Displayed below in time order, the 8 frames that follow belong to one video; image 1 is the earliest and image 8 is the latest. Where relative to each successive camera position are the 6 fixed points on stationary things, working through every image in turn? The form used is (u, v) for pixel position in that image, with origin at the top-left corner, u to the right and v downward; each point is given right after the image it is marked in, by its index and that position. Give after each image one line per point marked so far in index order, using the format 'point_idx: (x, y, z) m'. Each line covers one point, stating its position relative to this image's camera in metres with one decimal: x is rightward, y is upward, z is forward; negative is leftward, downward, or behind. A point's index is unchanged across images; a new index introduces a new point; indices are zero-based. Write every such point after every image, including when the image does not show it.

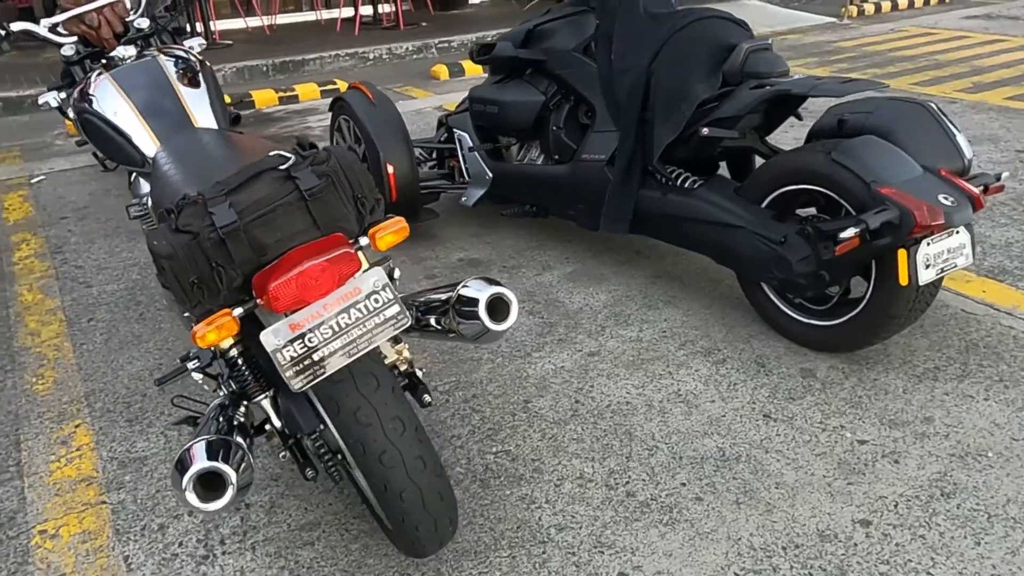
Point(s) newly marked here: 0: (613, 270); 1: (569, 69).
0: (+0.5, +0.1, +3.9) m
1: (+0.3, +1.1, +3.7) m
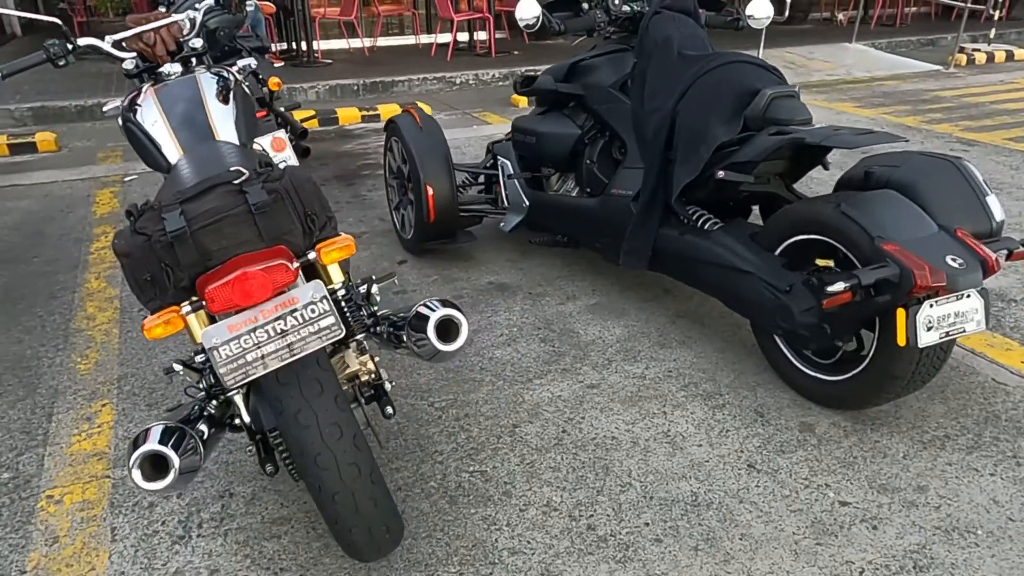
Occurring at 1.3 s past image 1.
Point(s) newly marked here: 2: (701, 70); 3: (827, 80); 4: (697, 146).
0: (+0.6, -0.1, +3.9) m
1: (+0.5, +0.9, +3.8) m
2: (+0.8, +0.9, +3.2) m
3: (+4.2, +2.8, +10.2) m
4: (+0.8, +0.6, +3.1) m
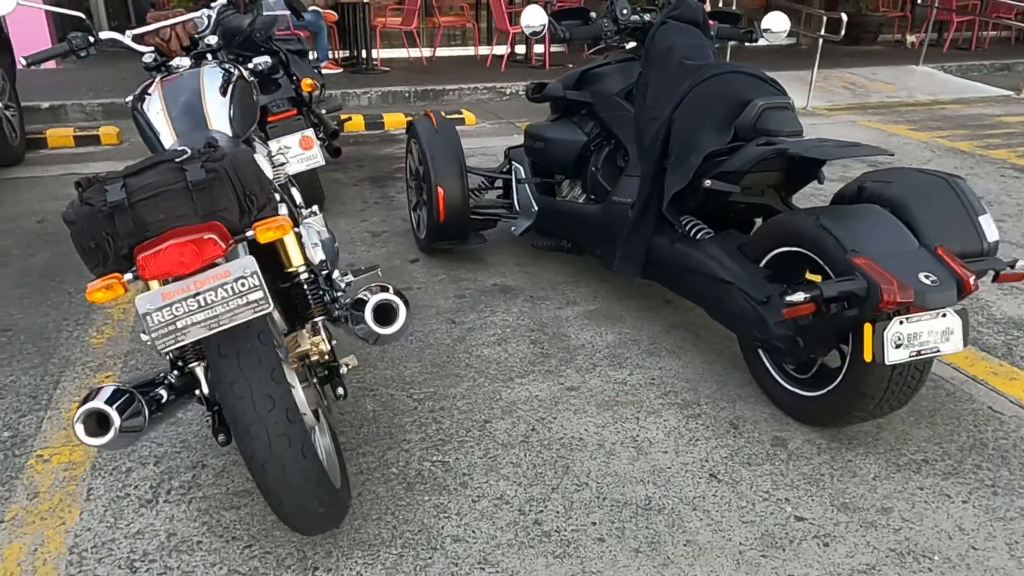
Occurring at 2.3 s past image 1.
0: (+0.6, -0.1, +3.9) m
1: (+0.5, +0.9, +3.8) m
2: (+0.8, +0.9, +3.2) m
3: (+4.9, +2.4, +10.0) m
4: (+0.7, +0.5, +3.2) m
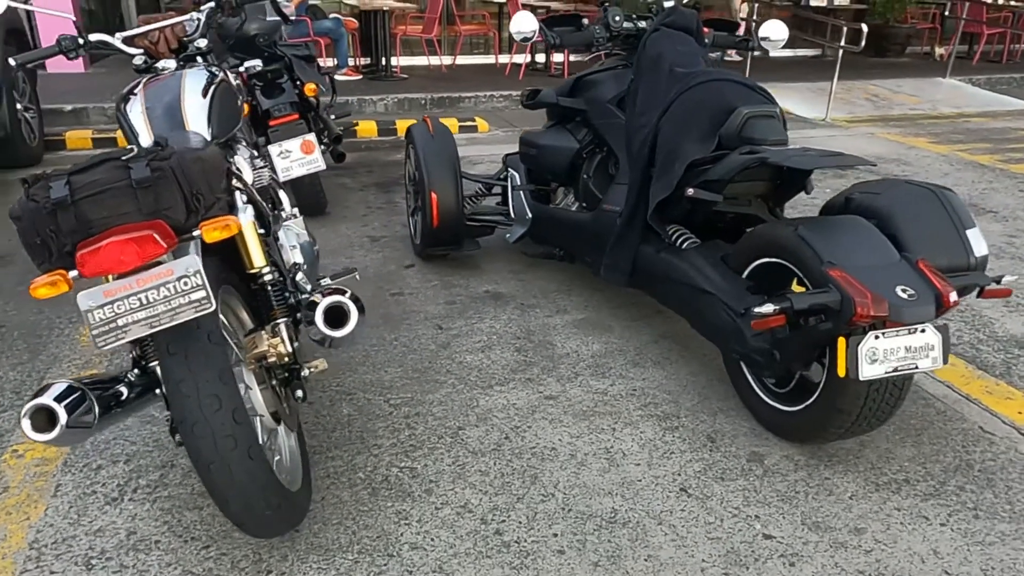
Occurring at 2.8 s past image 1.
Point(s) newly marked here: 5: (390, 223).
0: (+0.6, -0.2, +3.8) m
1: (+0.4, +0.8, +3.8) m
2: (+0.7, +0.8, +3.2) m
3: (+5.1, +2.2, +9.8) m
4: (+0.7, +0.5, +3.1) m
5: (-0.9, +0.5, +5.4) m
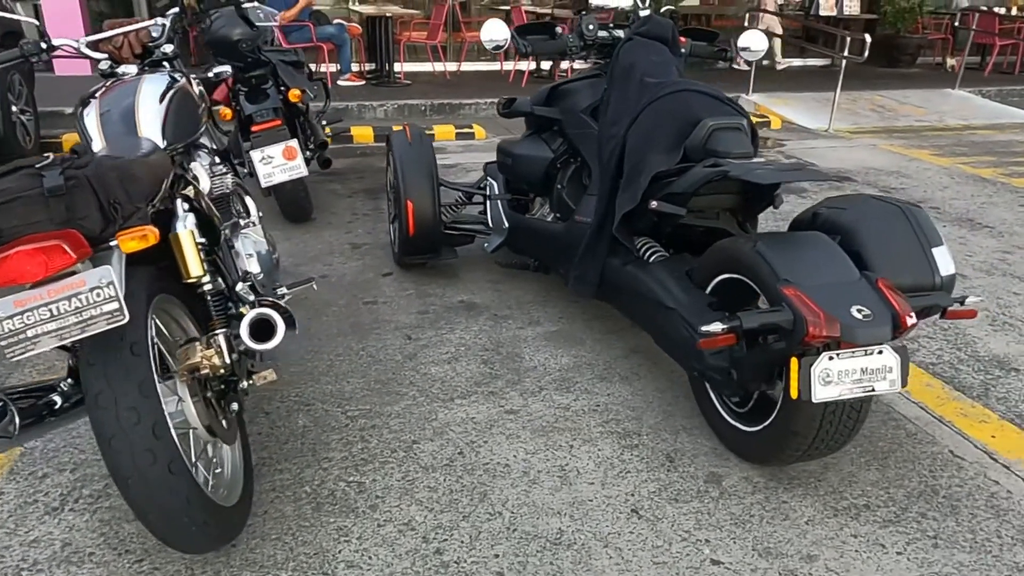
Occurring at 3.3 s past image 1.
0: (+0.4, -0.2, +3.8) m
1: (+0.3, +0.8, +3.7) m
2: (+0.6, +0.8, +3.1) m
3: (+5.1, +2.0, +9.6) m
4: (+0.5, +0.5, +3.0) m
5: (-1.0, +0.4, +5.4) m
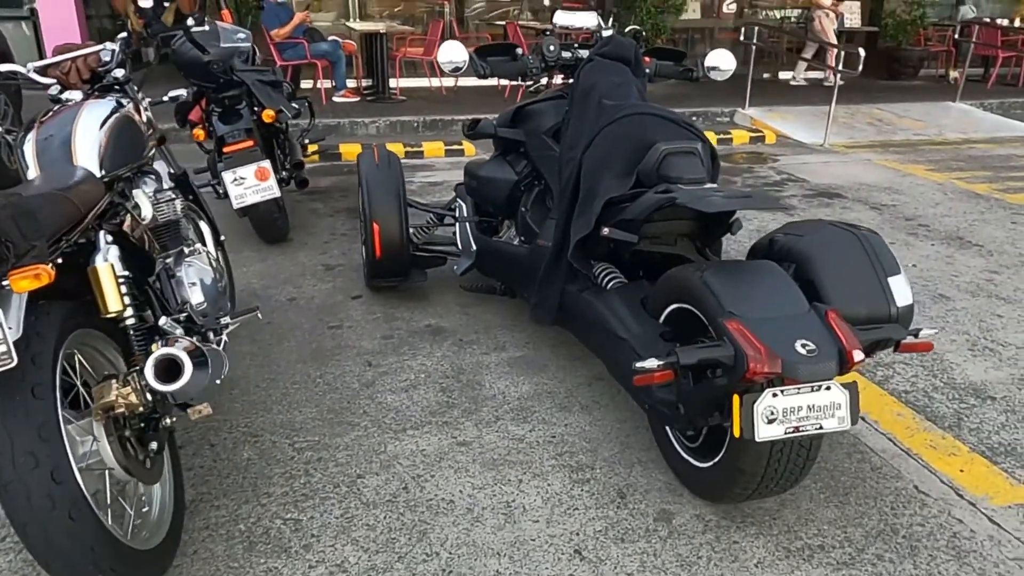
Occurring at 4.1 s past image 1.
0: (+0.2, -0.4, +3.7) m
1: (+0.1, +0.6, +3.6) m
2: (+0.4, +0.7, +3.1) m
3: (+5.0, +1.8, +9.5) m
4: (+0.3, +0.3, +3.0) m
5: (-1.1, +0.3, +5.3) m
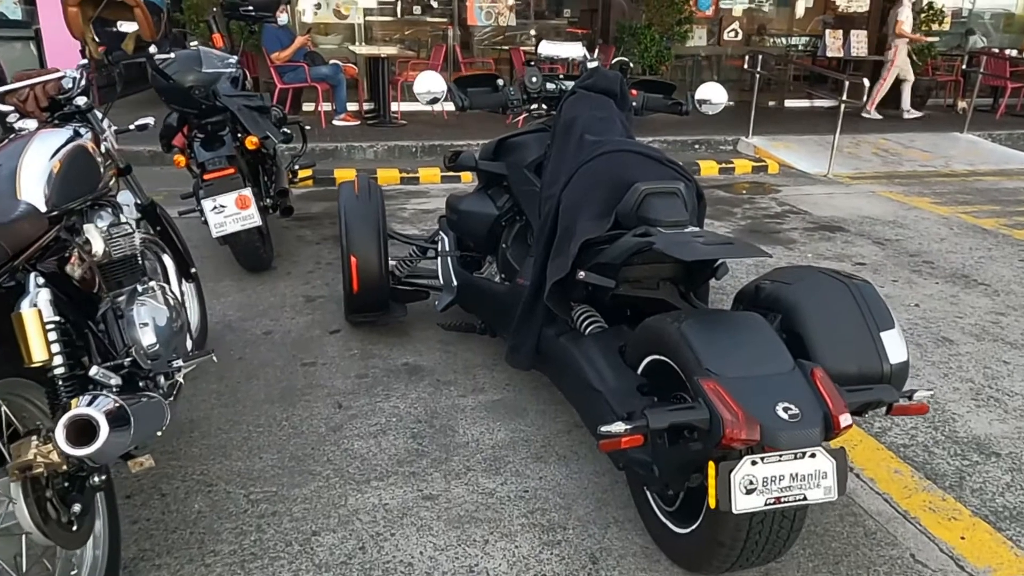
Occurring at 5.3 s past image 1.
0: (+0.1, -0.6, +3.5) m
1: (0.0, +0.5, +3.5) m
2: (+0.3, +0.5, +2.9) m
3: (+5.0, +1.4, +9.3) m
4: (+0.2, +0.2, +2.8) m
5: (-1.2, 0.0, +5.2) m
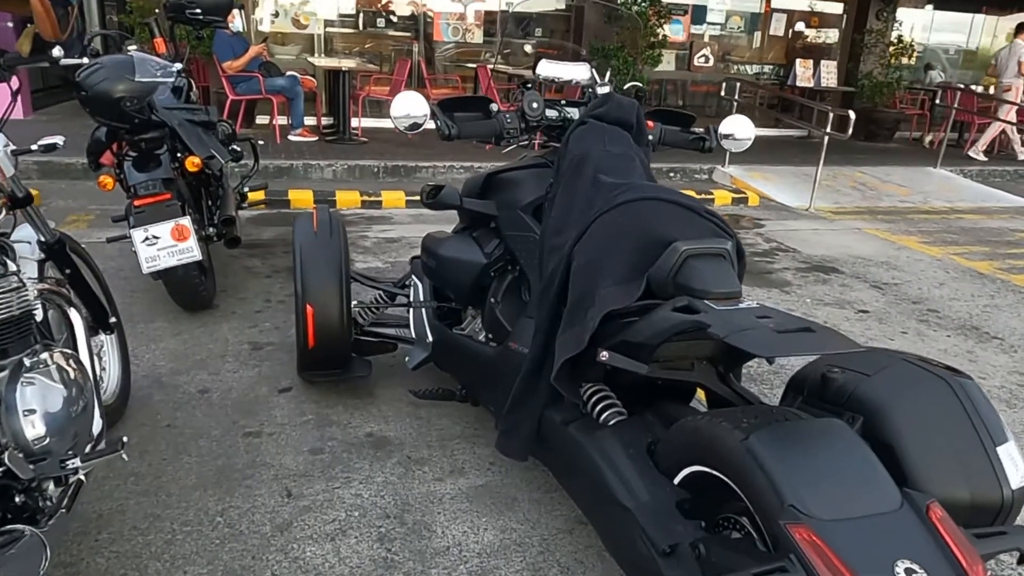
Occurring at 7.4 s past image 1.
0: (+0.1, -0.8, +2.9) m
1: (0.0, +0.2, +2.9) m
2: (+0.3, +0.3, +2.3) m
3: (+4.6, +1.0, +9.1) m
4: (+0.2, -0.1, +2.2) m
5: (-1.3, -0.2, +4.5) m
